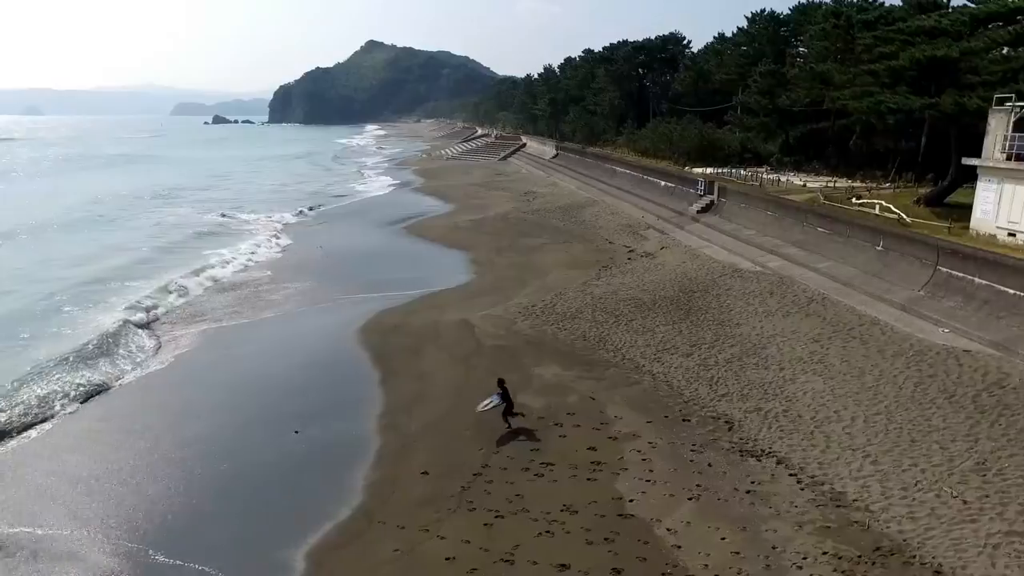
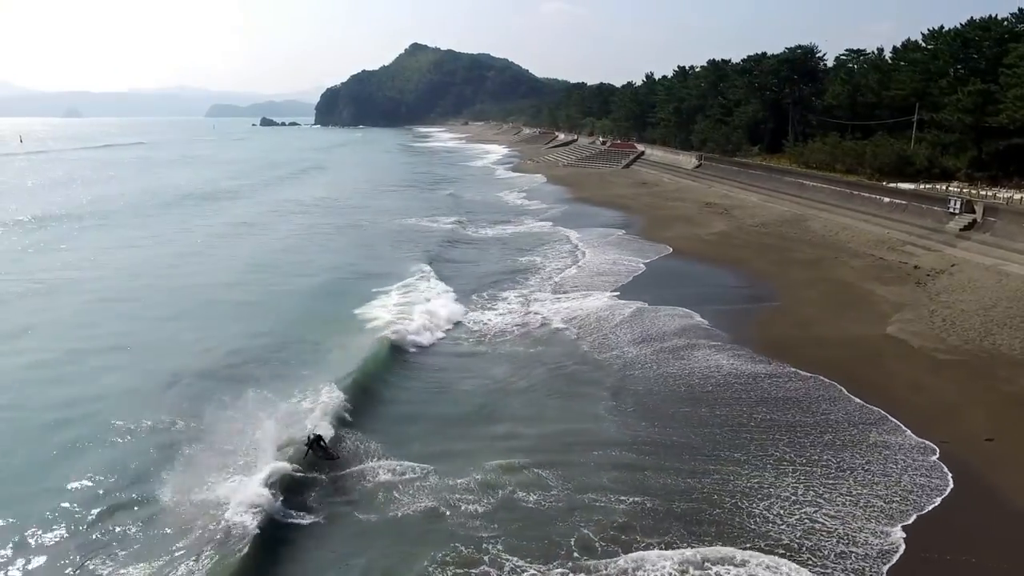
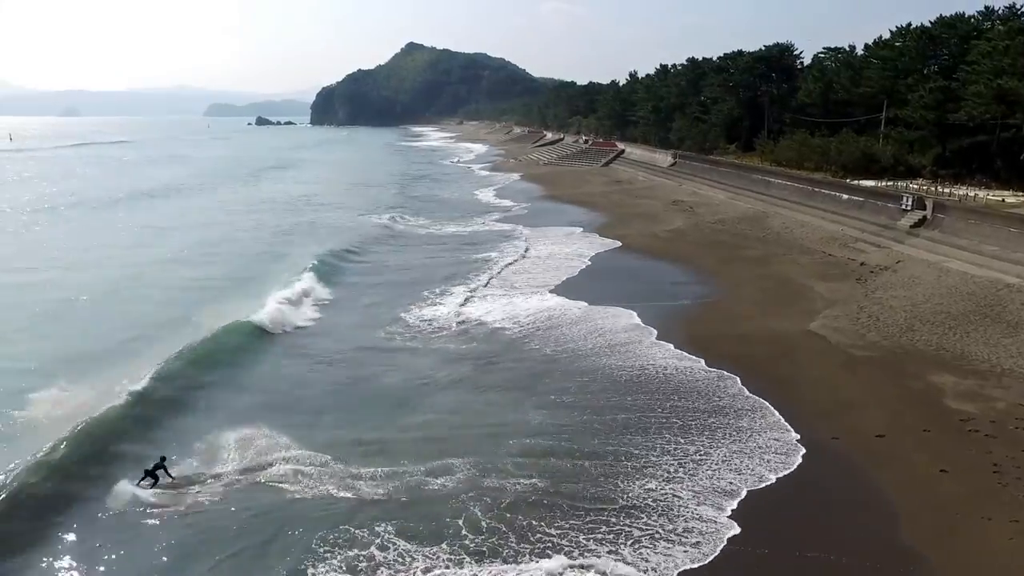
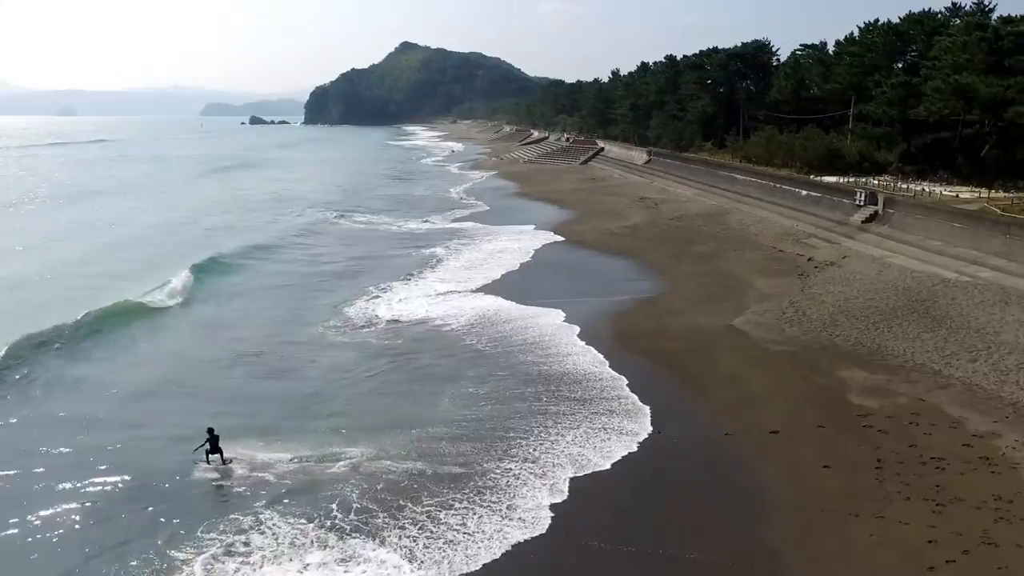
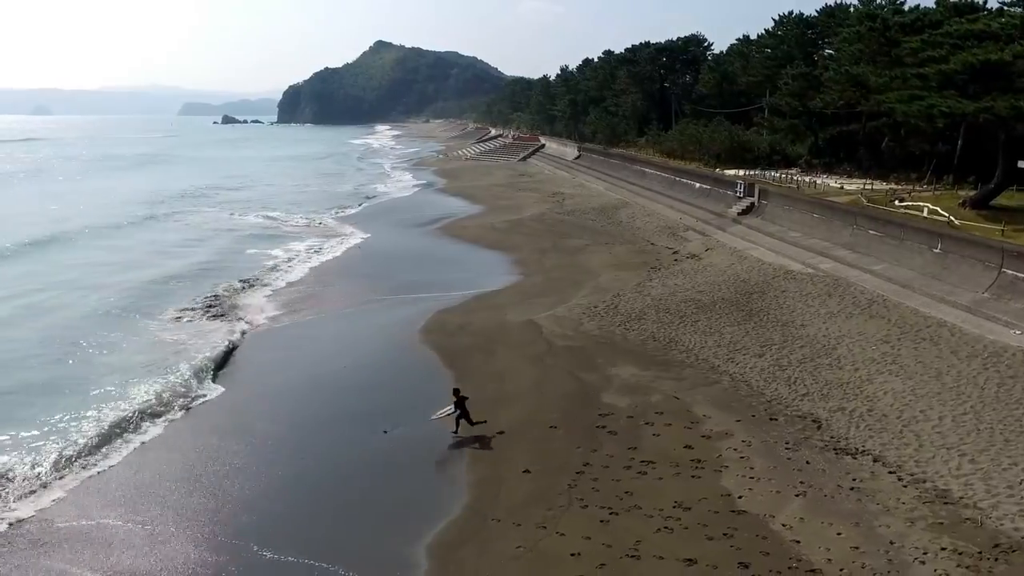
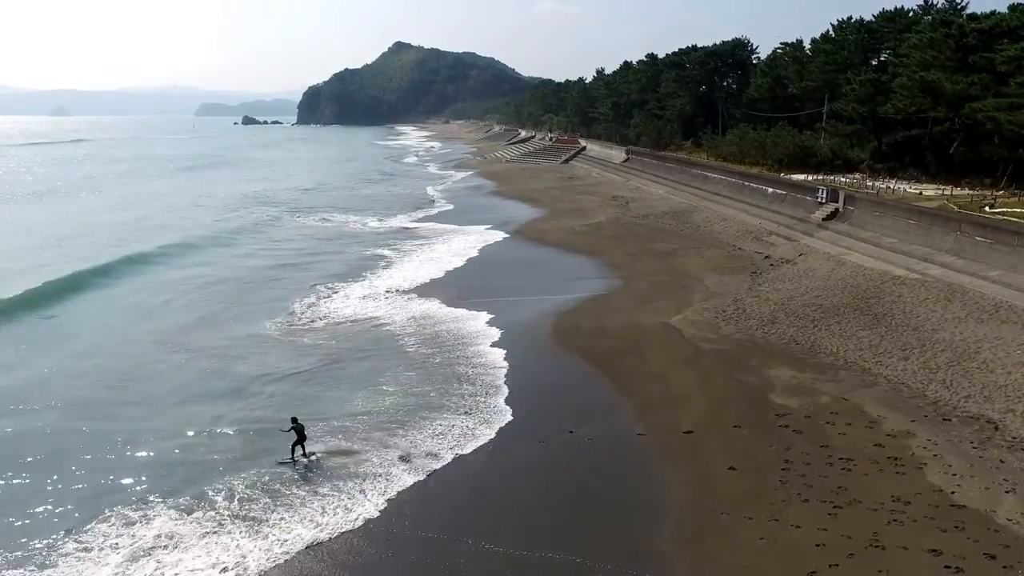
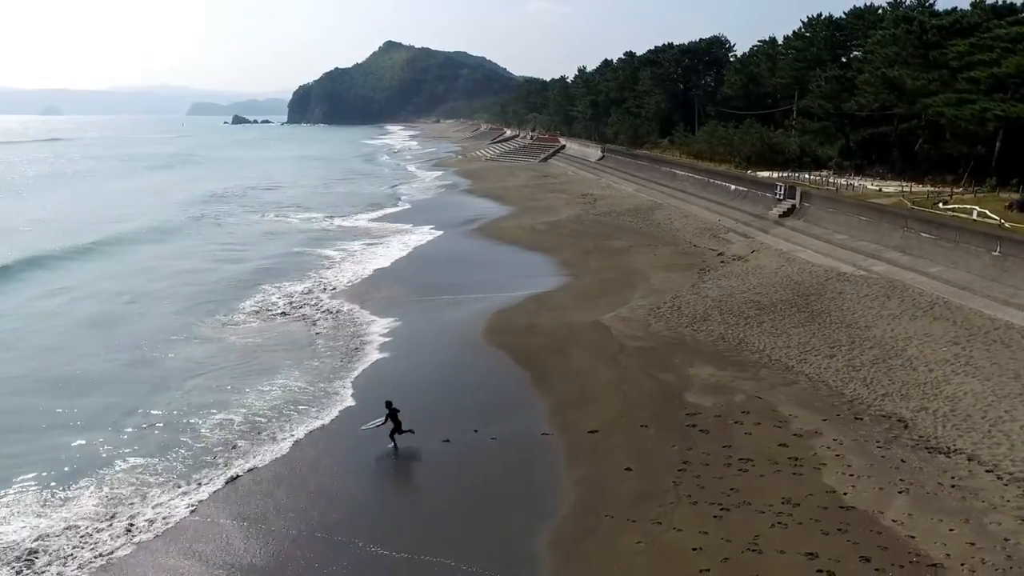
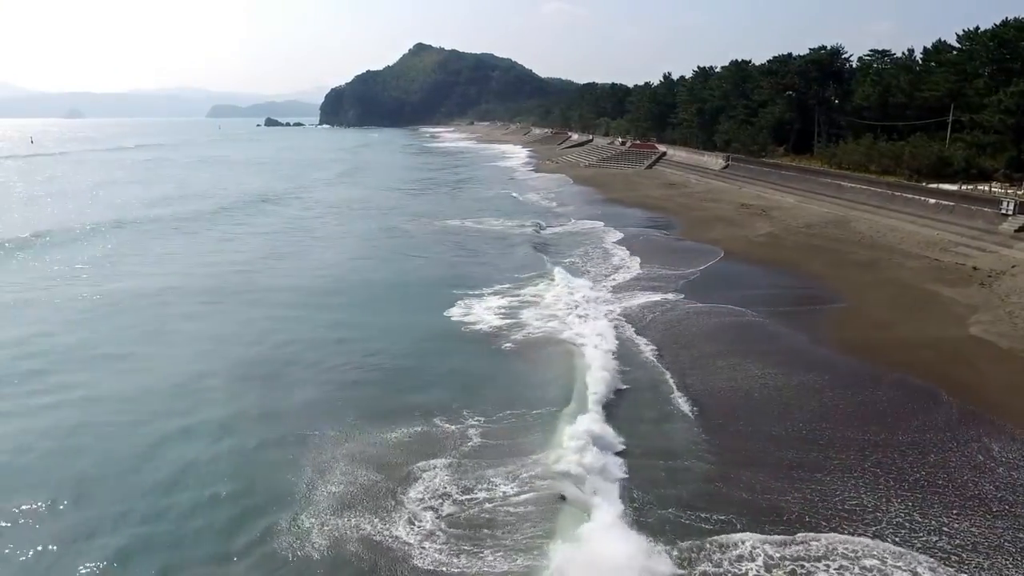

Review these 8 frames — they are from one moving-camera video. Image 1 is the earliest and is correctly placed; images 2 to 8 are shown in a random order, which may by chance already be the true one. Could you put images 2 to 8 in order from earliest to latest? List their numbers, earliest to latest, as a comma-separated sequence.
5, 7, 6, 4, 3, 2, 8
